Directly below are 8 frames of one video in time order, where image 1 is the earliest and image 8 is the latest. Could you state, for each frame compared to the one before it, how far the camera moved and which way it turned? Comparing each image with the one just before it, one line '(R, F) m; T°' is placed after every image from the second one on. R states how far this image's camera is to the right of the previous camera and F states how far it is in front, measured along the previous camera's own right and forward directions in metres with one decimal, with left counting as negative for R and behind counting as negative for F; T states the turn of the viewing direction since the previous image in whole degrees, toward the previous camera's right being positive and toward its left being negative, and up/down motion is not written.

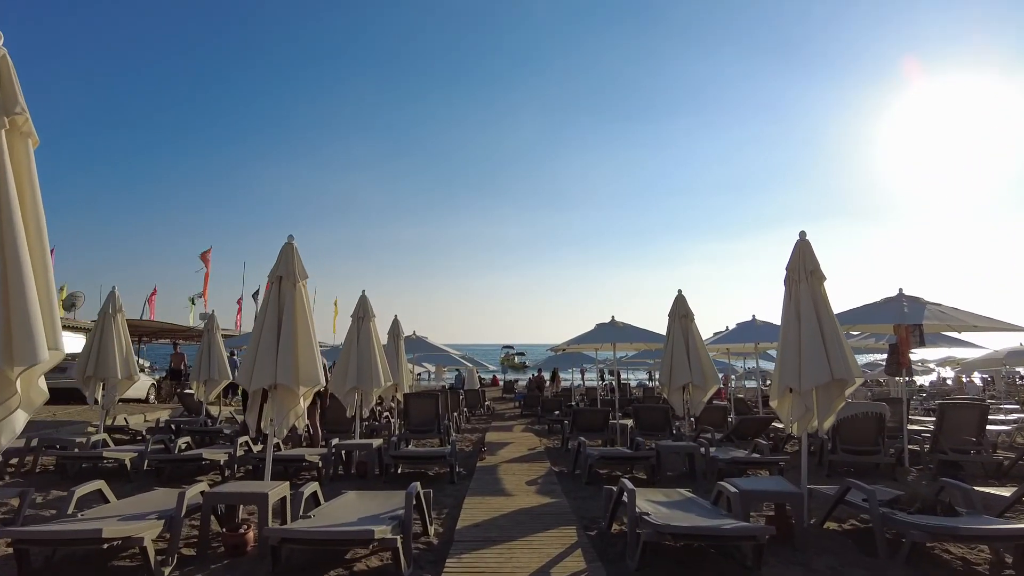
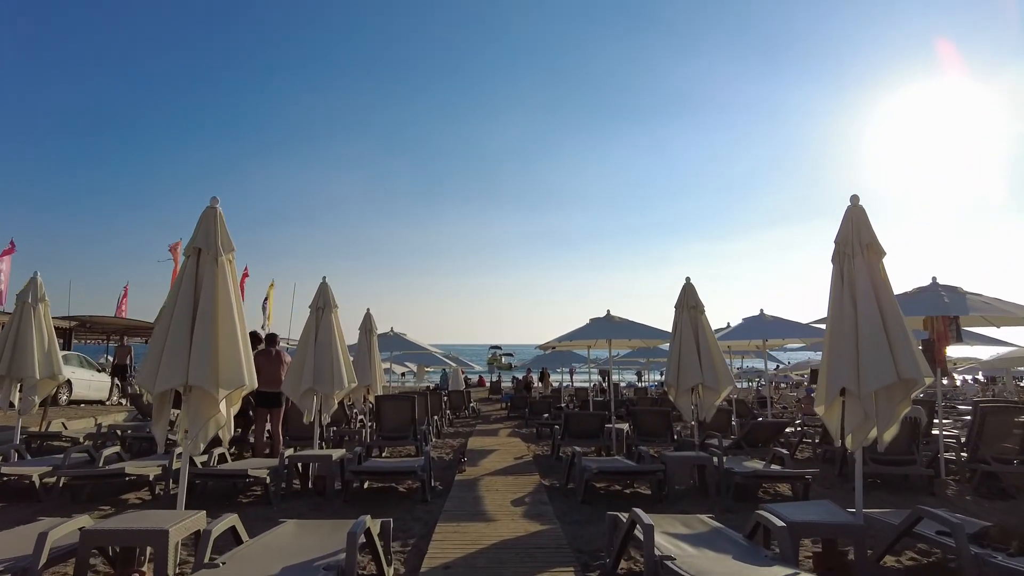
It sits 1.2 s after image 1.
(0.0, +1.1) m; +1°
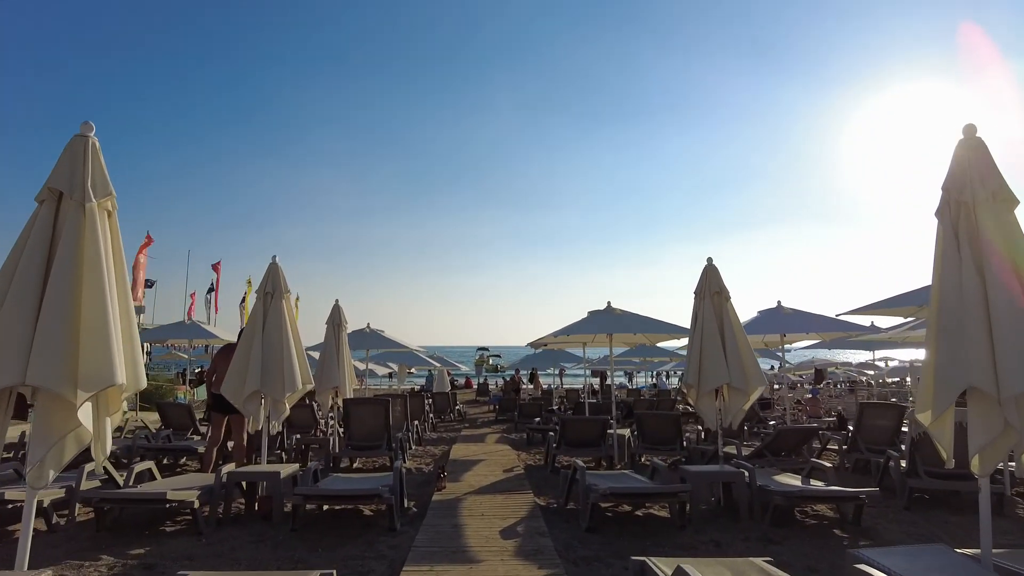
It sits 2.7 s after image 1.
(0.0, +1.2) m; +1°
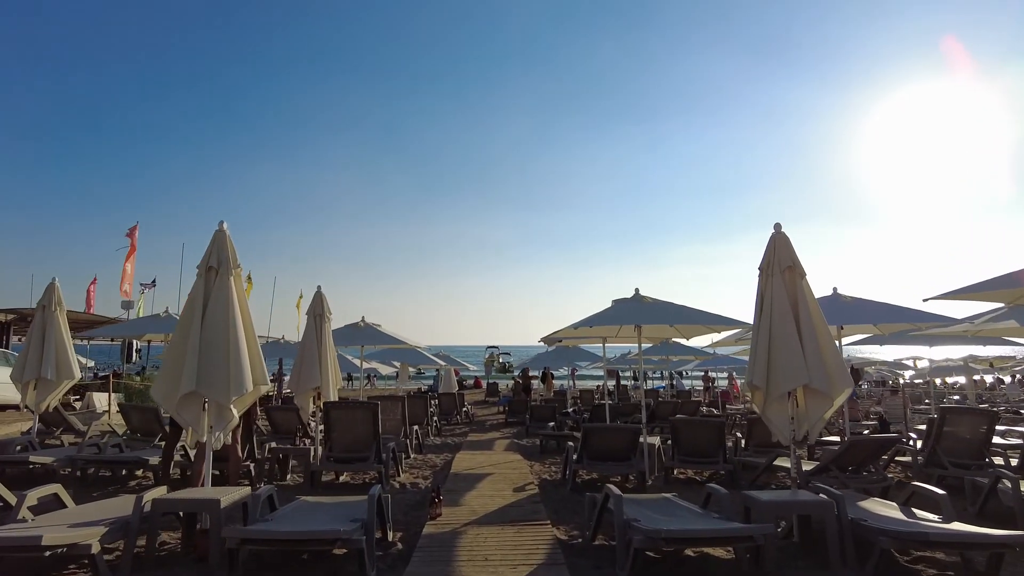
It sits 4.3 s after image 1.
(0.0, +1.4) m; -1°
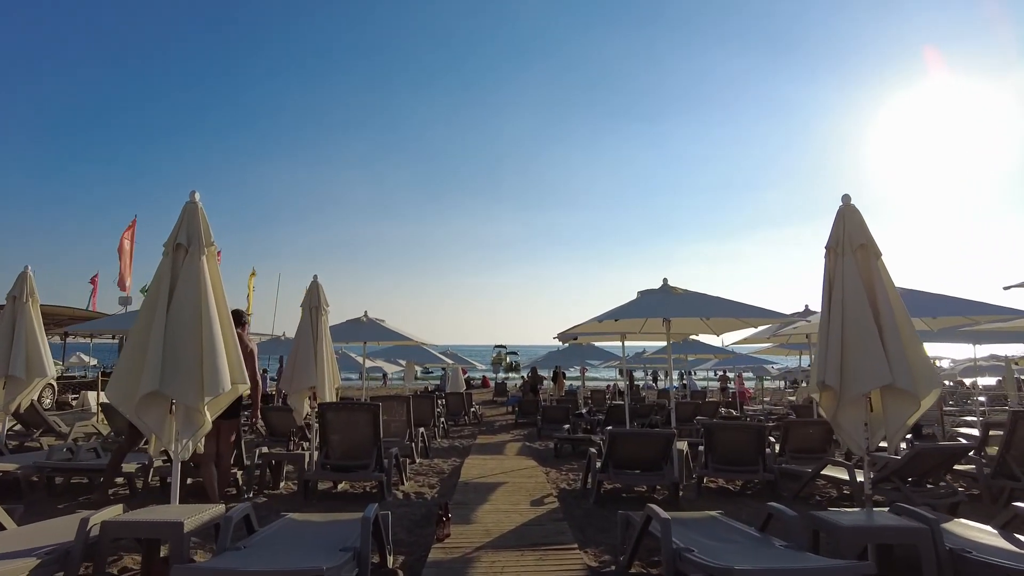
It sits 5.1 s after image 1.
(-0.1, +0.8) m; -1°
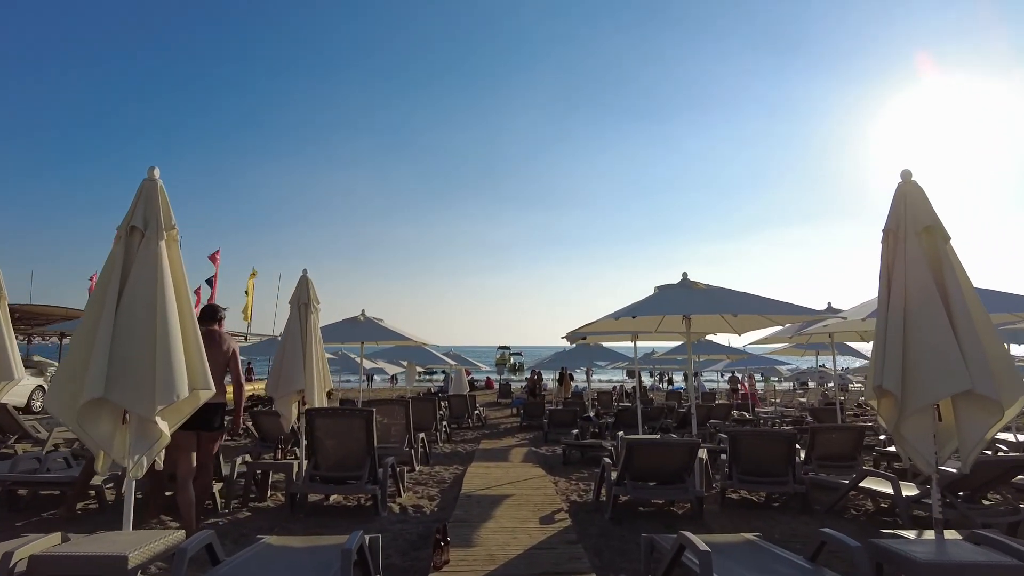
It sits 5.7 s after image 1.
(0.0, +0.6) m; 0°
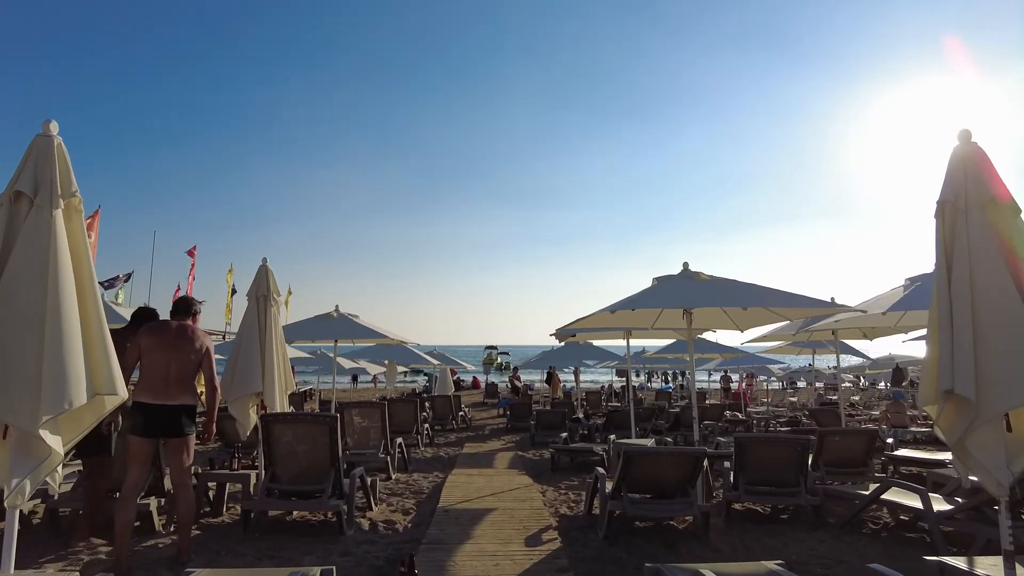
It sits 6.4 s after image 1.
(0.0, +0.7) m; +1°
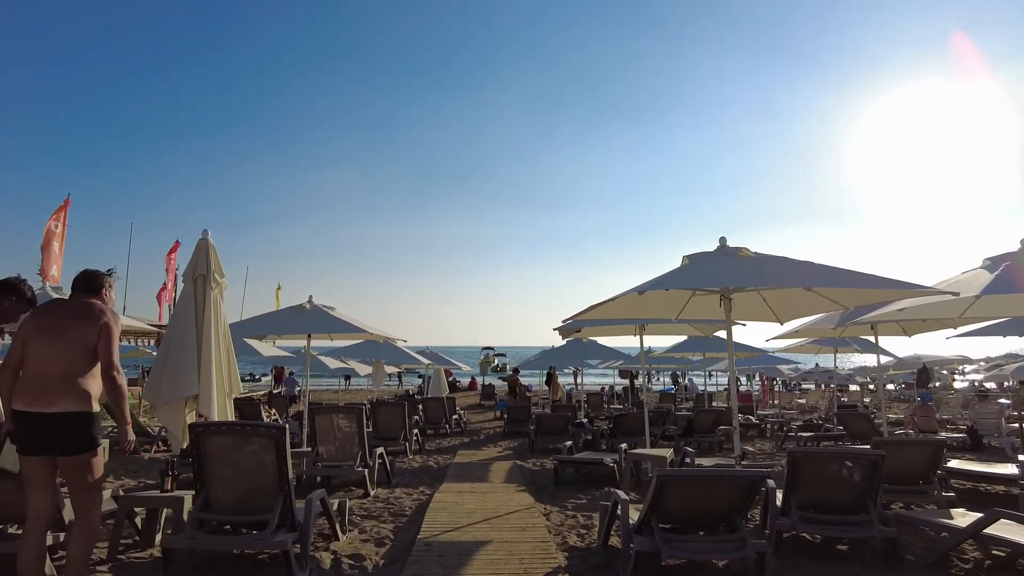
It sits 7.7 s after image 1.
(0.0, +1.1) m; 0°
